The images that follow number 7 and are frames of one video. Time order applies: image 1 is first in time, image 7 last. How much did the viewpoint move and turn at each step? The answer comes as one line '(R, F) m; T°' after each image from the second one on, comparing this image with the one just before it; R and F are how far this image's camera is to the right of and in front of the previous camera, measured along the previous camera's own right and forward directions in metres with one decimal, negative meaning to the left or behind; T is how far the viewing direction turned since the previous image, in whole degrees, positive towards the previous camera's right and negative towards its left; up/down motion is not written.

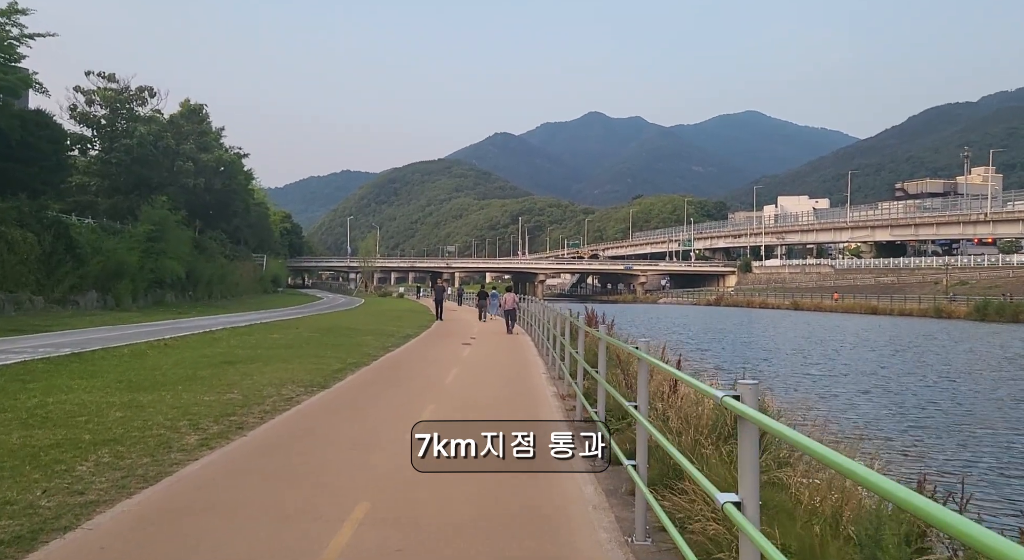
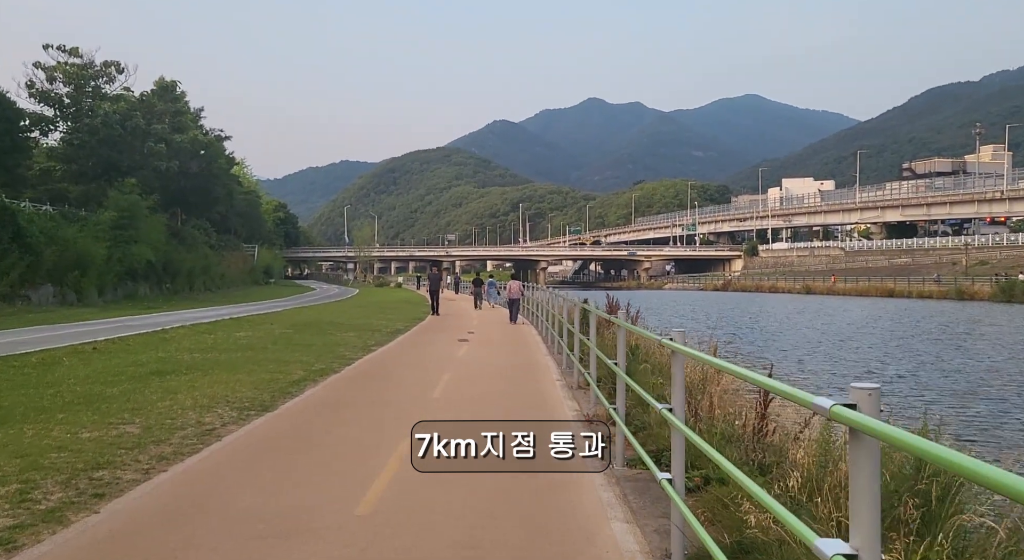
(-0.1, +4.0) m; 0°
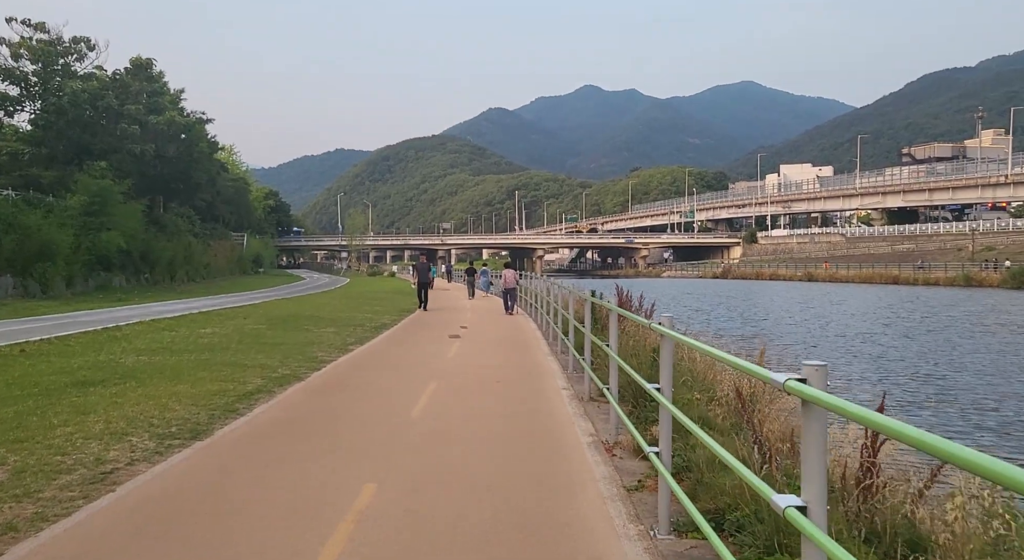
(0.0, +2.5) m; 0°
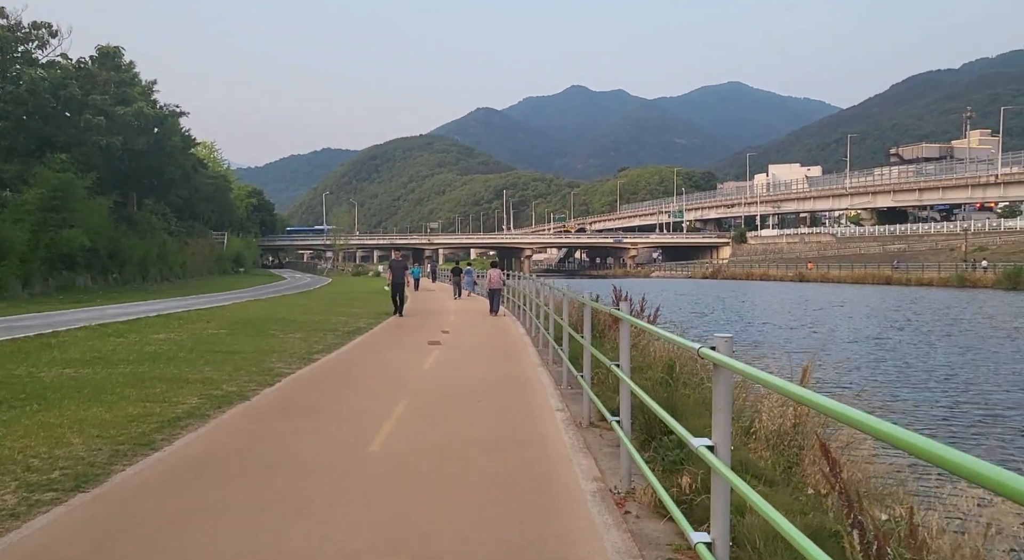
(+0.1, +2.1) m; +1°
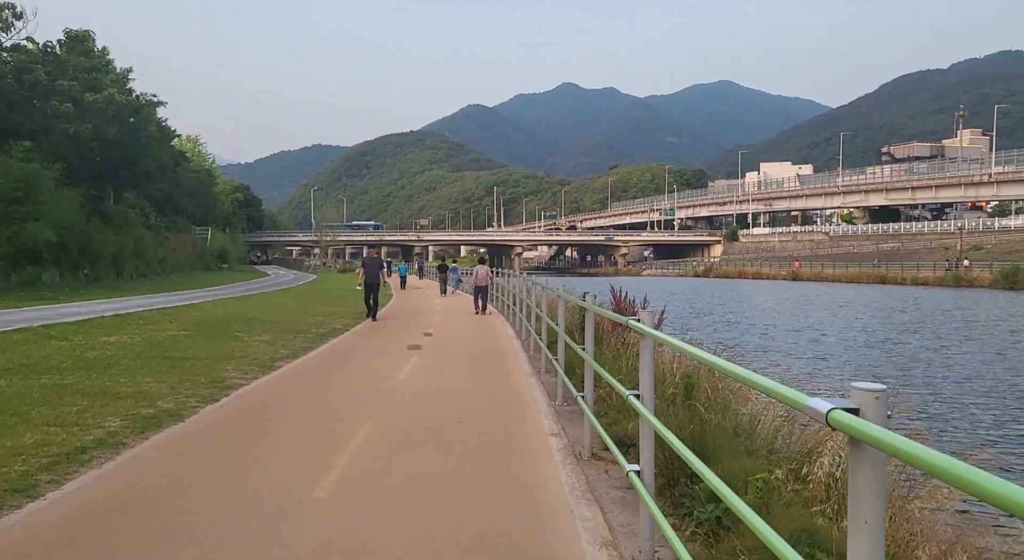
(+0.1, +1.8) m; +1°
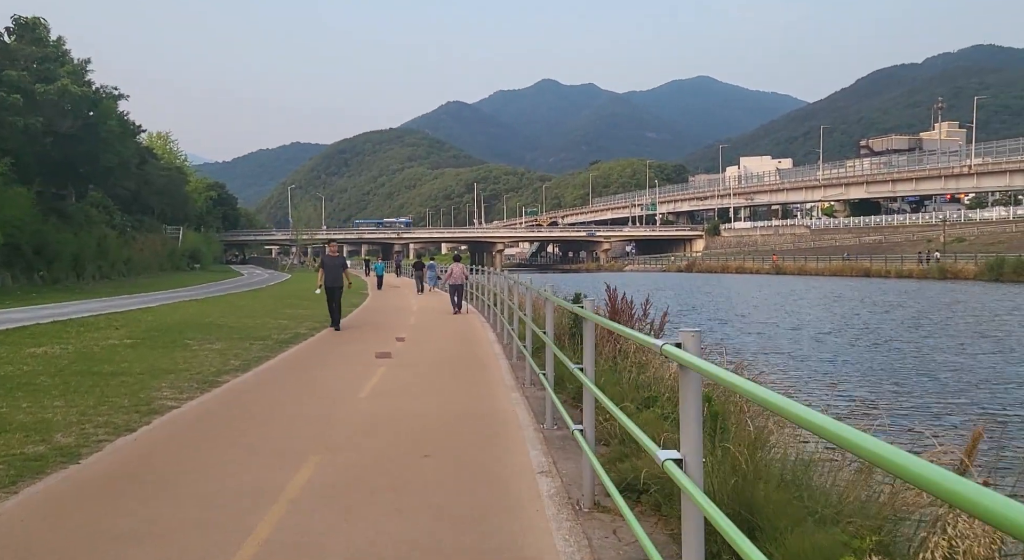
(0.0, +1.8) m; +1°
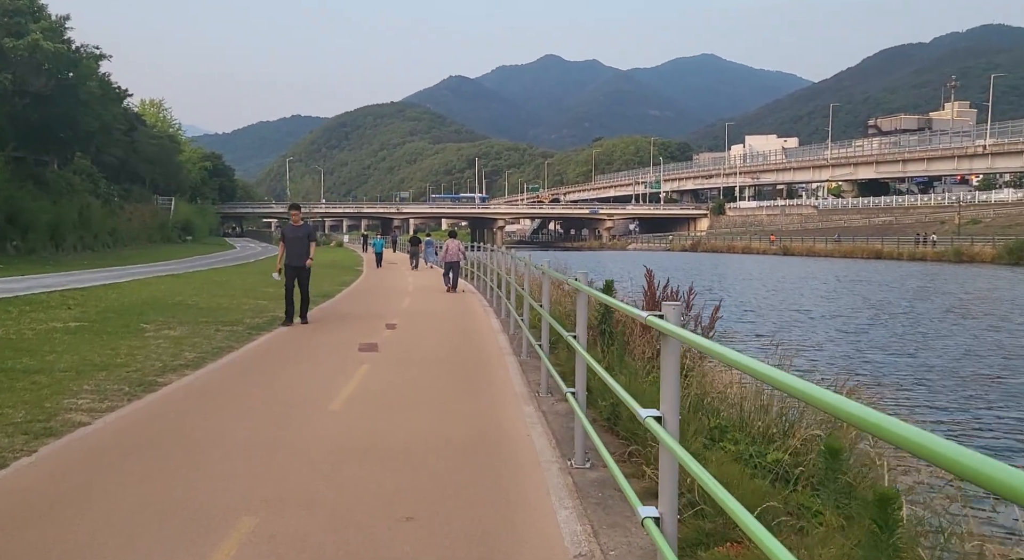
(-0.2, +2.6) m; 0°
